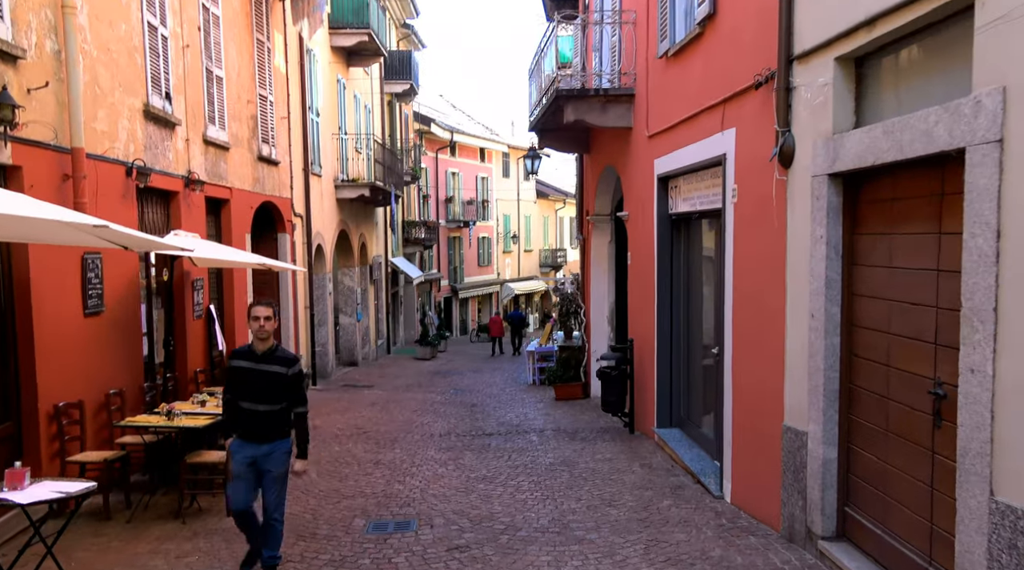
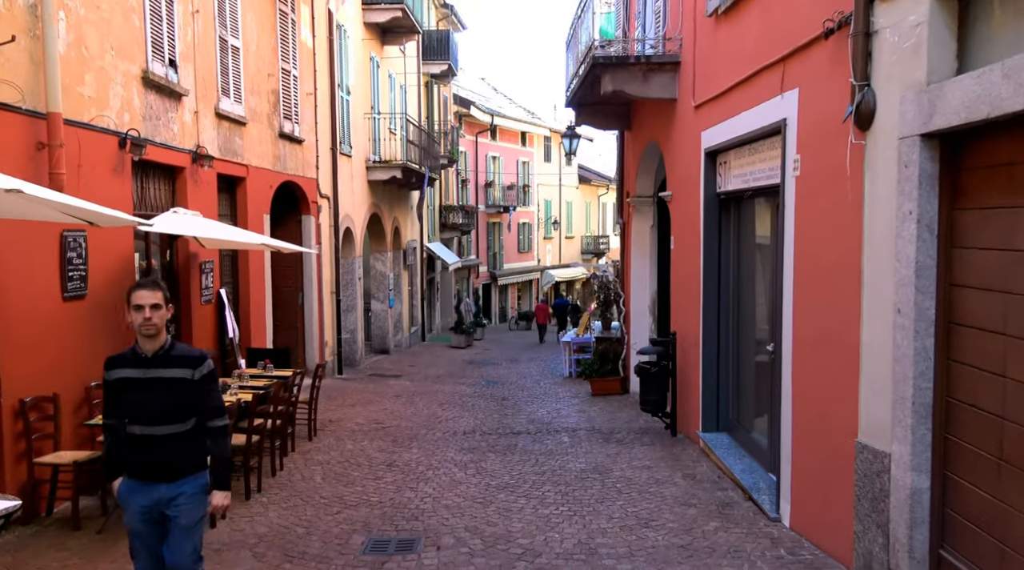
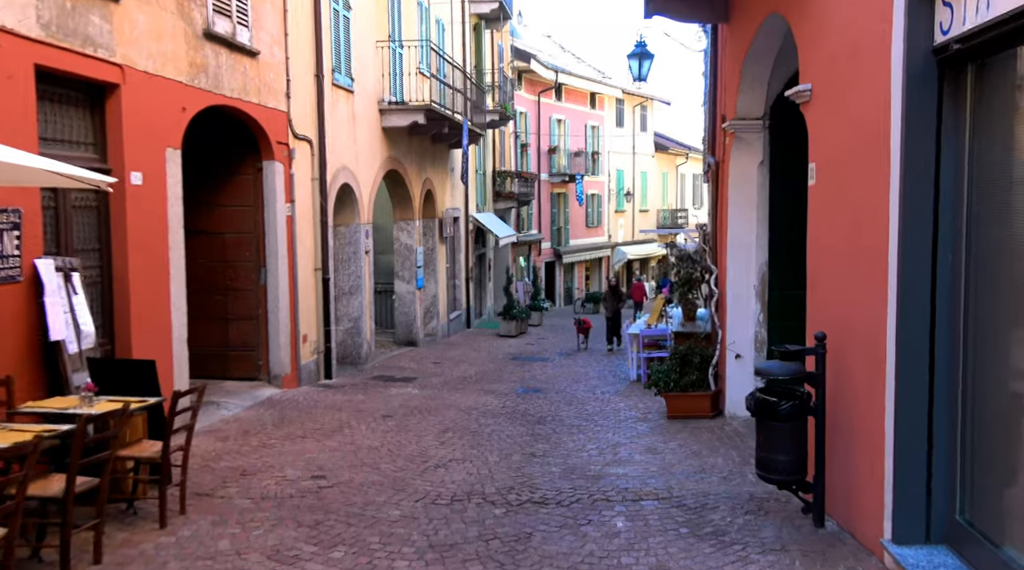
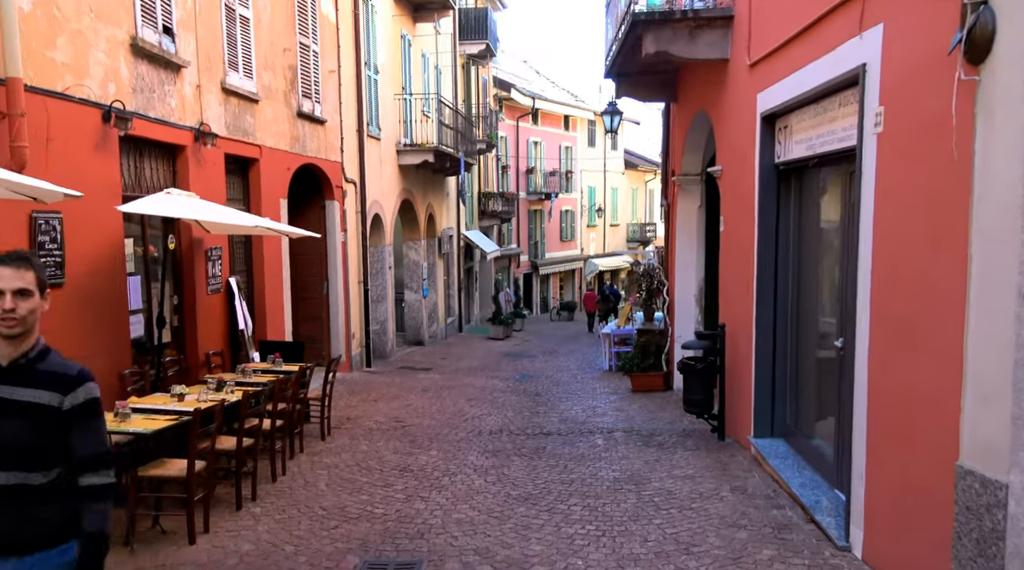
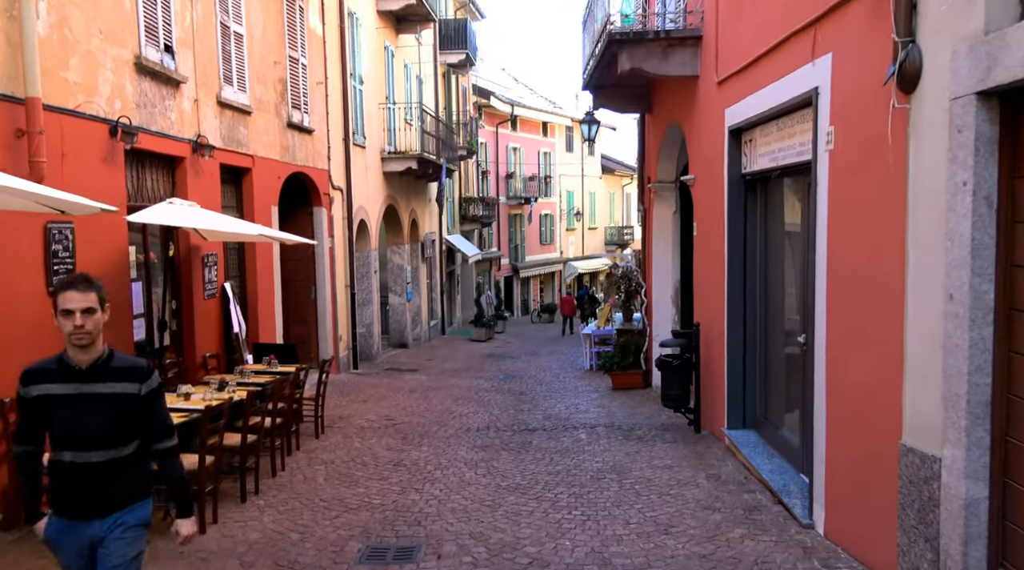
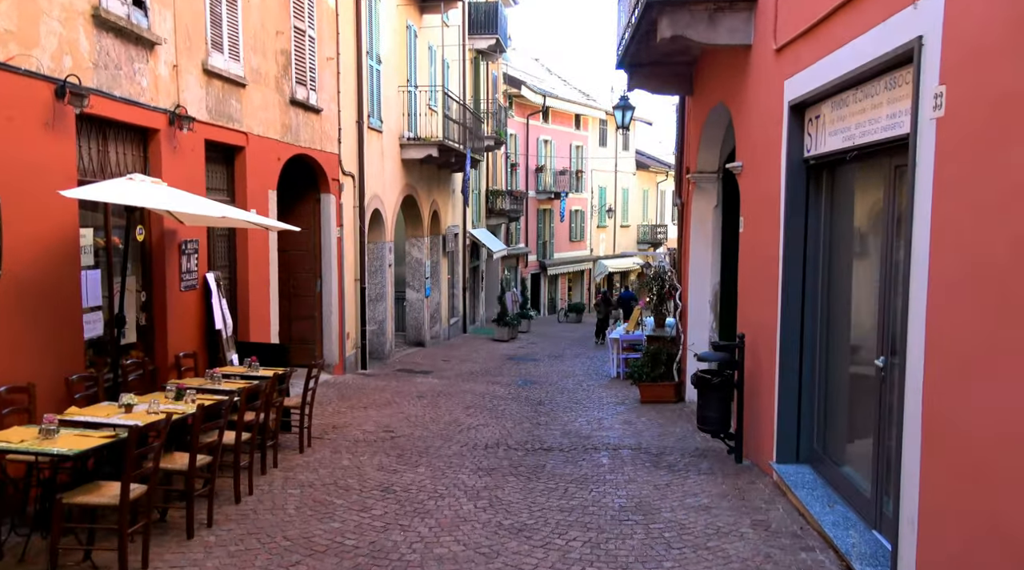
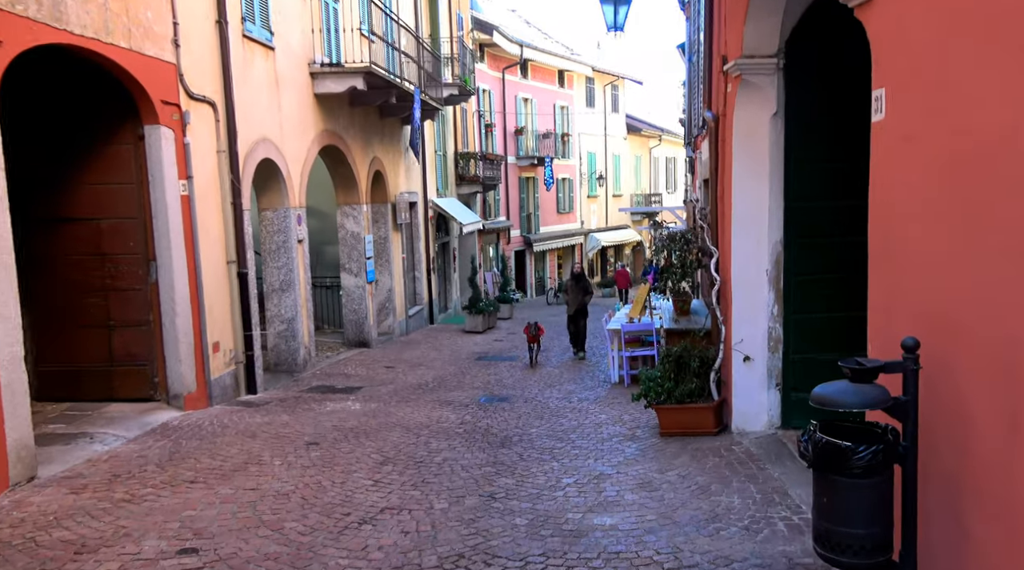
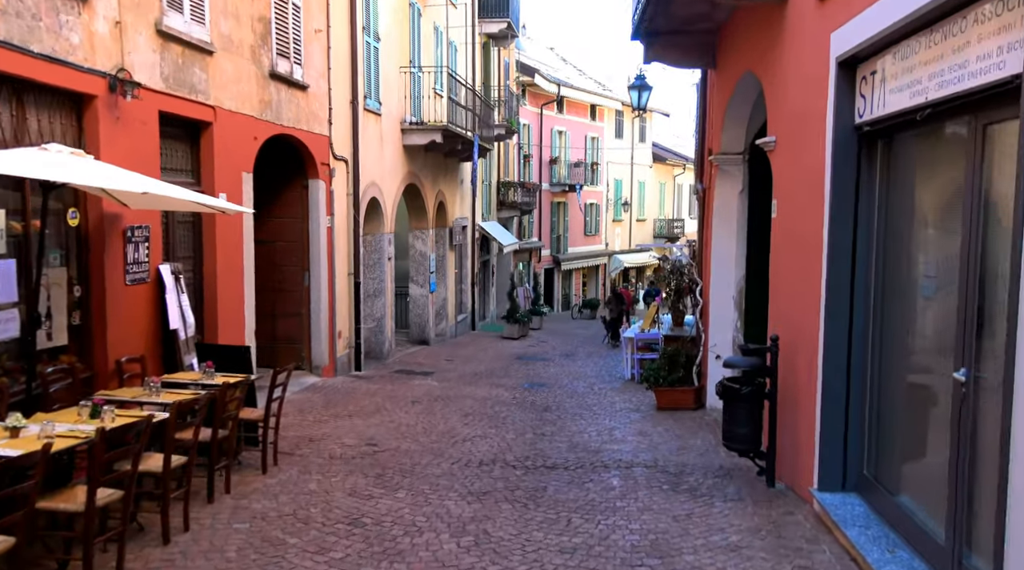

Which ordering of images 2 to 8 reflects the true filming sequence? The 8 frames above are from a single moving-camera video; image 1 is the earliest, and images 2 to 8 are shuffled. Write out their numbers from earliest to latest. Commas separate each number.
2, 5, 4, 6, 8, 3, 7
